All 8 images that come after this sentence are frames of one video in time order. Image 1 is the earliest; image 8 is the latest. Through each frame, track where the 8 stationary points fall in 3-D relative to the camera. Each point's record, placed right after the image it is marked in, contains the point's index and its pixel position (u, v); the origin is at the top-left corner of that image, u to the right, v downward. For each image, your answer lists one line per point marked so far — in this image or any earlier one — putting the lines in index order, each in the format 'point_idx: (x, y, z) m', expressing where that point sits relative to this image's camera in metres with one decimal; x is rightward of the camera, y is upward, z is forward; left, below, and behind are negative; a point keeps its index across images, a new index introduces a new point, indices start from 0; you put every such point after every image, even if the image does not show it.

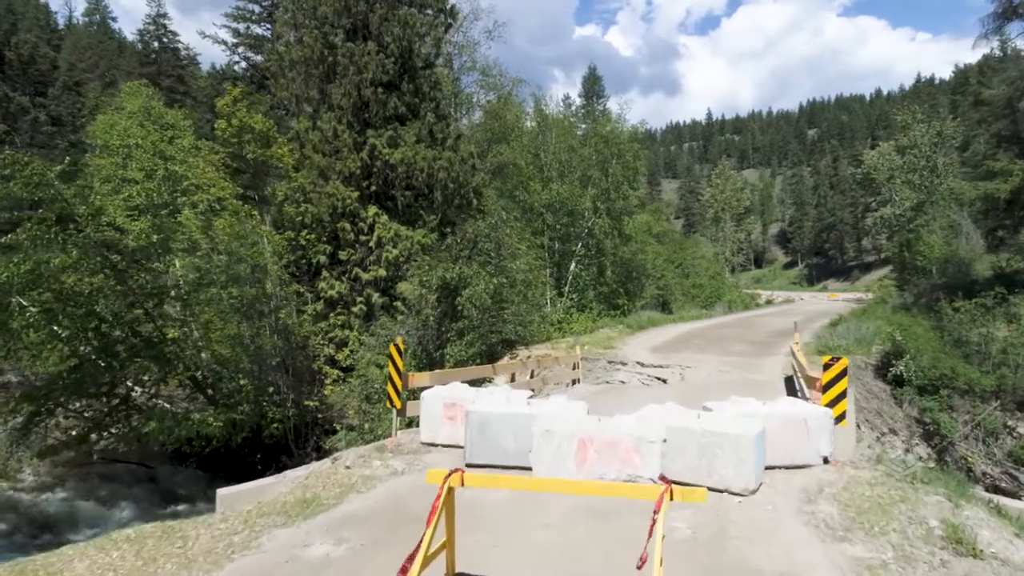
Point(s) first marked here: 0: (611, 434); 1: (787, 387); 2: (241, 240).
0: (+0.9, -1.3, +6.4) m
1: (+5.6, -2.1, +14.2) m
2: (-6.3, +1.3, +16.8) m
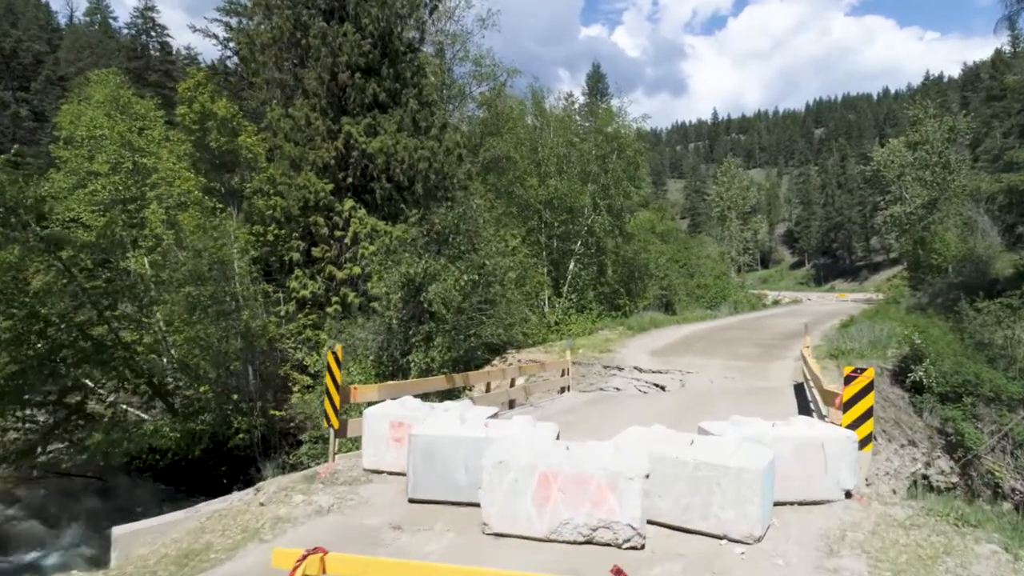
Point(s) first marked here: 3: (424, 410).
0: (+0.5, -1.3, +5.1) m
1: (+5.3, -2.1, +12.9) m
2: (-6.6, +1.3, +15.6) m
3: (-0.9, -1.2, +6.8) m
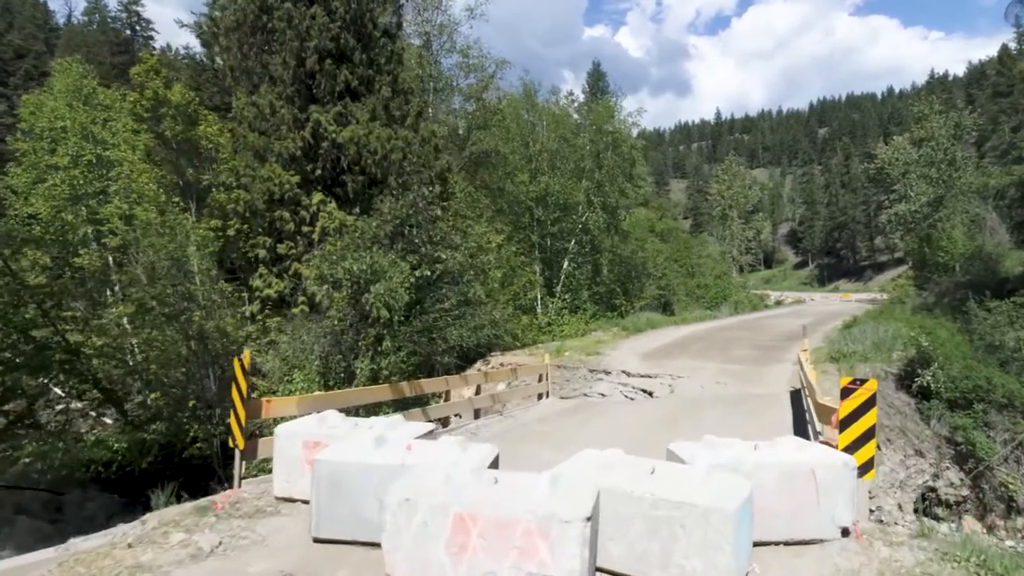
0: (0.0, -1.3, +4.1) m
1: (+4.8, -2.0, +11.8) m
2: (-7.1, +1.3, +14.6) m
3: (-1.4, -1.2, +5.8) m
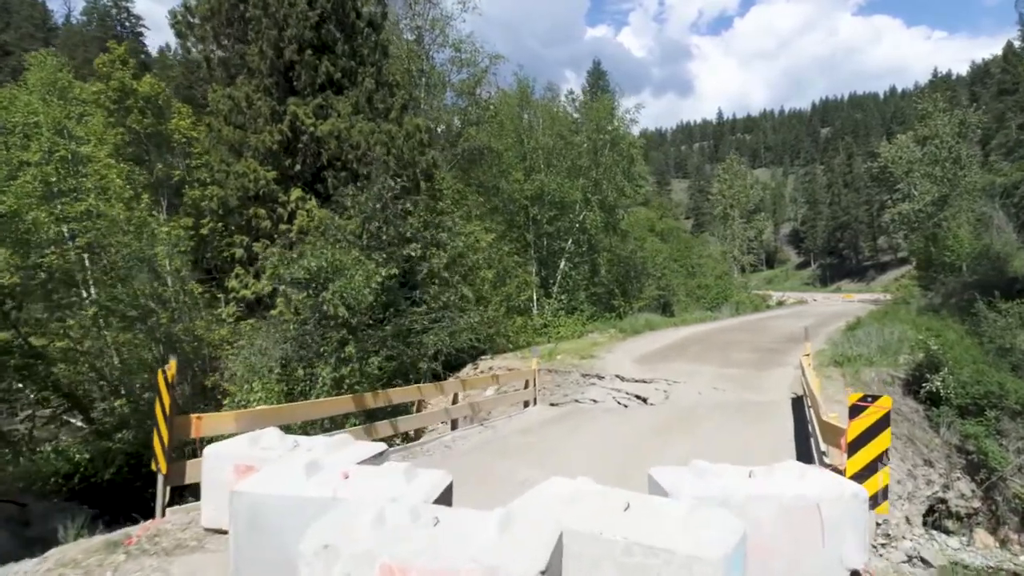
0: (-0.3, -1.3, +3.4) m
1: (+4.5, -2.0, +11.1) m
2: (-7.4, +1.3, +13.9) m
3: (-1.7, -1.2, +5.1) m
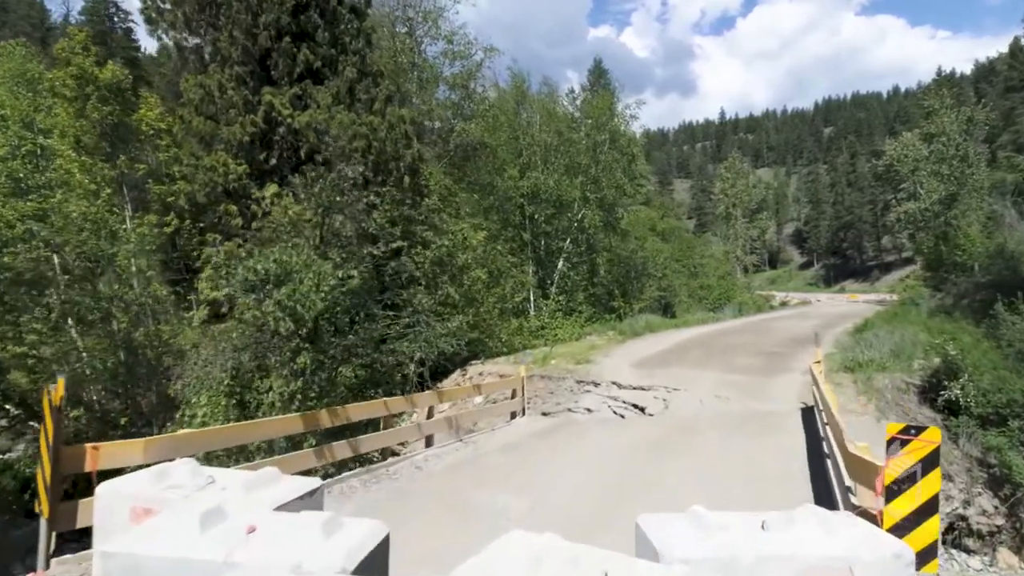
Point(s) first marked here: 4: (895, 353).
0: (-0.6, -1.3, +2.4) m
1: (+4.3, -2.1, +10.1) m
2: (-7.6, +1.3, +13.0) m
3: (-1.9, -1.2, +4.1) m
4: (+8.7, -1.5, +15.8) m
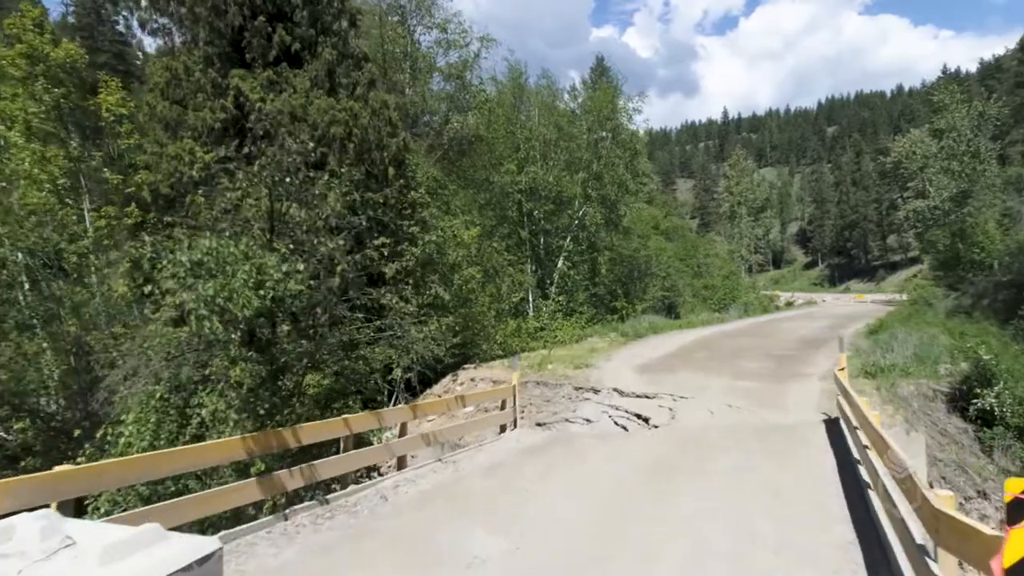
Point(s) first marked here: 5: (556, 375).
0: (-0.8, -1.3, +1.3) m
1: (+4.1, -2.0, +9.0) m
2: (-7.8, +1.3, +11.9) m
3: (-2.1, -1.2, +3.0) m
4: (+8.5, -1.5, +14.7) m
5: (+0.9, -1.8, +14.1) m
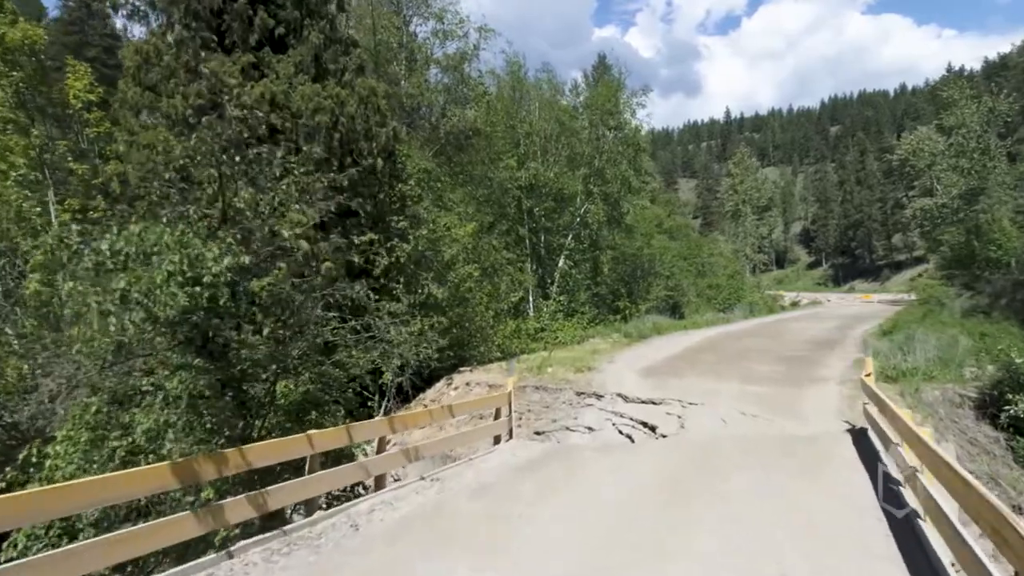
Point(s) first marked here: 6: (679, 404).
0: (-0.9, -1.3, +0.4) m
1: (+4.1, -2.0, +8.1) m
2: (-7.8, +1.3, +11.0) m
3: (-2.2, -1.2, +2.2) m
4: (+8.5, -1.4, +13.8) m
5: (+0.8, -1.7, +13.2) m
6: (+2.7, -1.9, +11.3) m
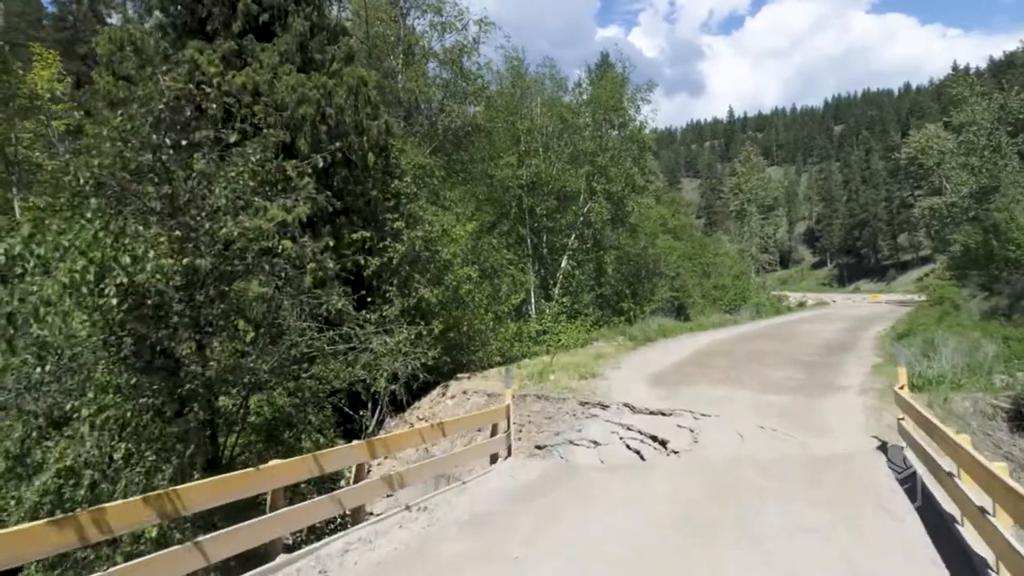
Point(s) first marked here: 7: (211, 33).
0: (-0.9, -1.3, -0.4) m
1: (+4.0, -2.1, +7.3) m
2: (-7.8, +1.2, +10.3) m
3: (-2.2, -1.2, +1.4) m
4: (+8.5, -1.5, +12.9) m
5: (+0.8, -1.8, +12.4) m
6: (+2.7, -1.9, +10.5) m
7: (-5.1, +4.4, +11.9) m
